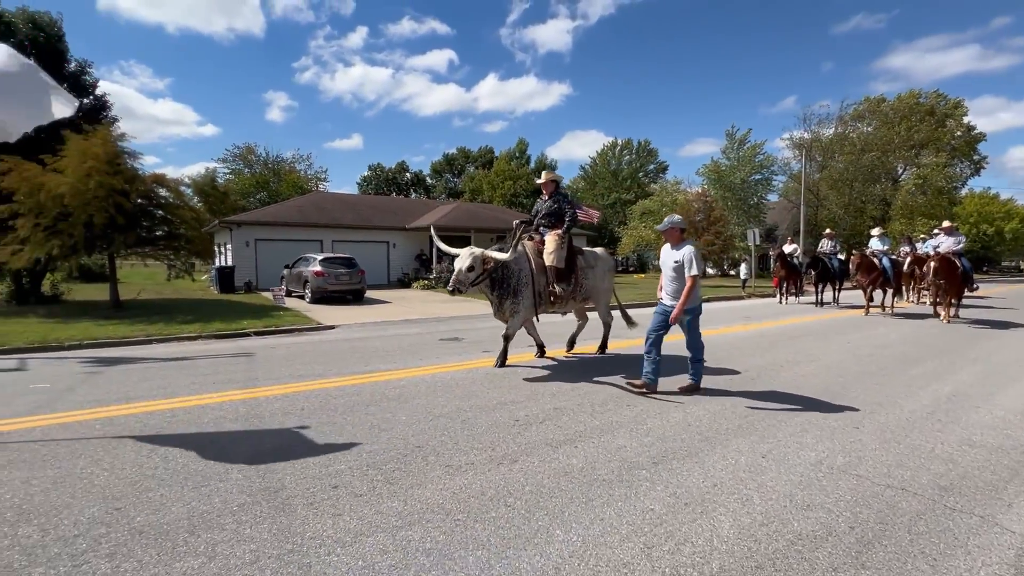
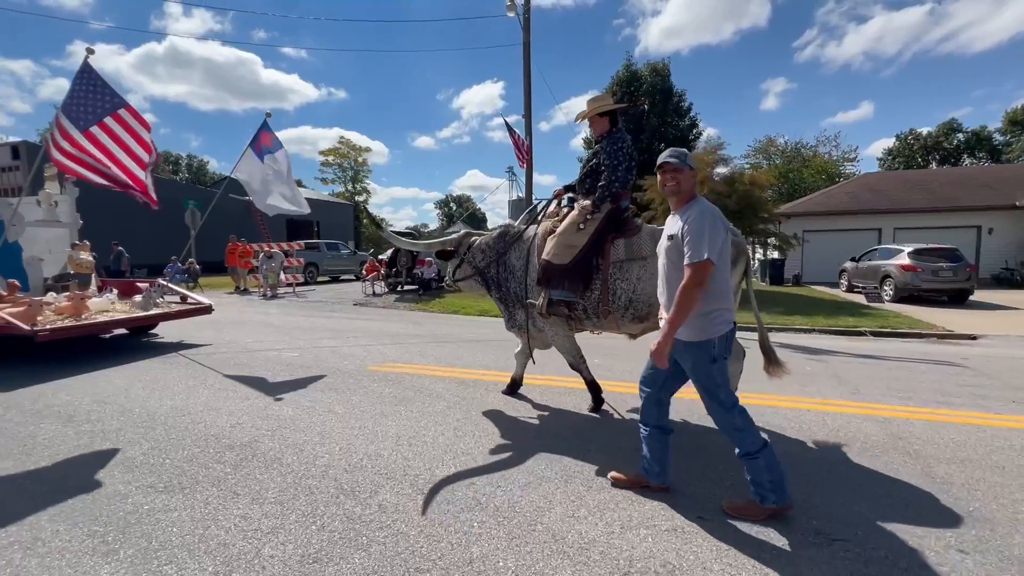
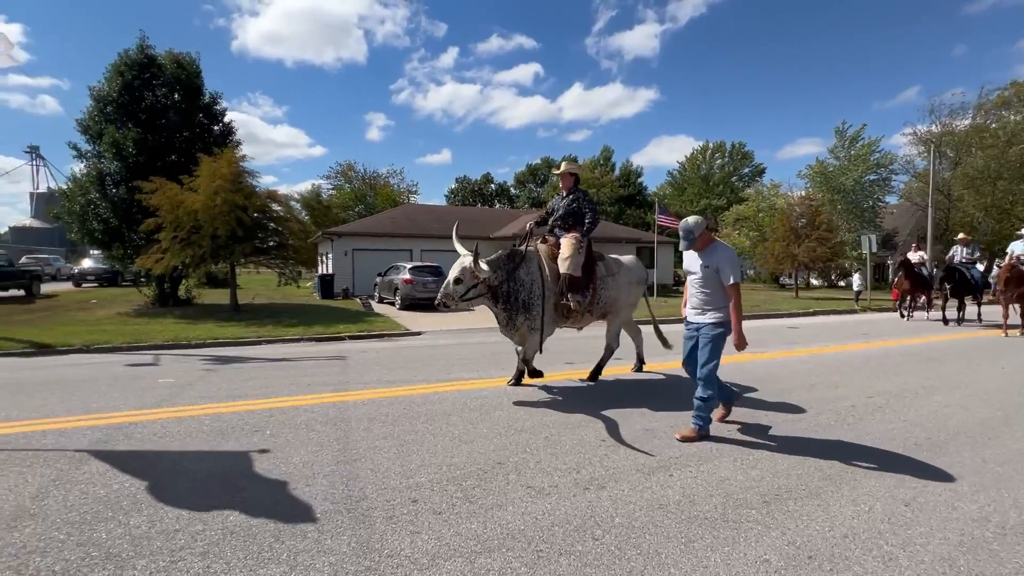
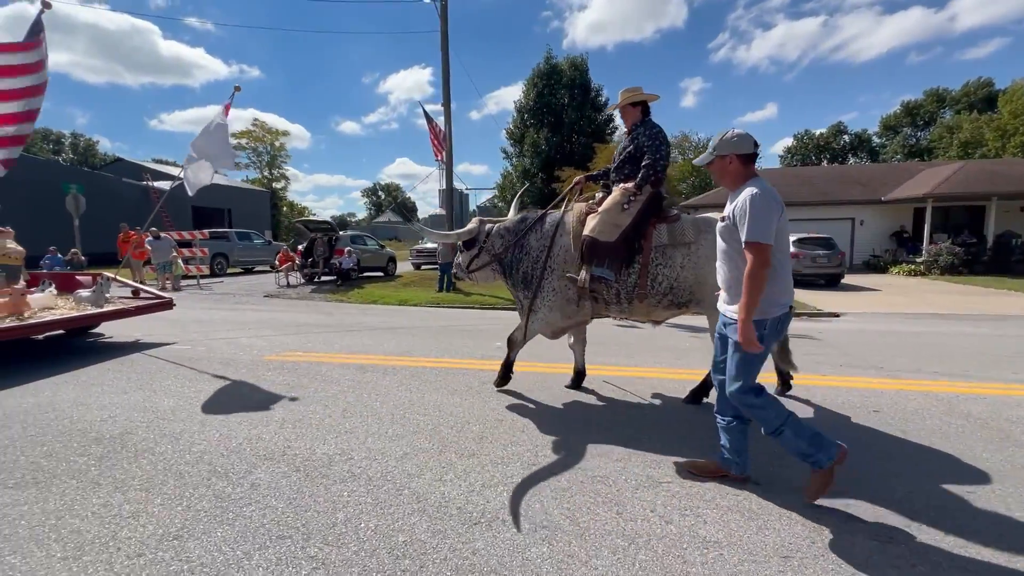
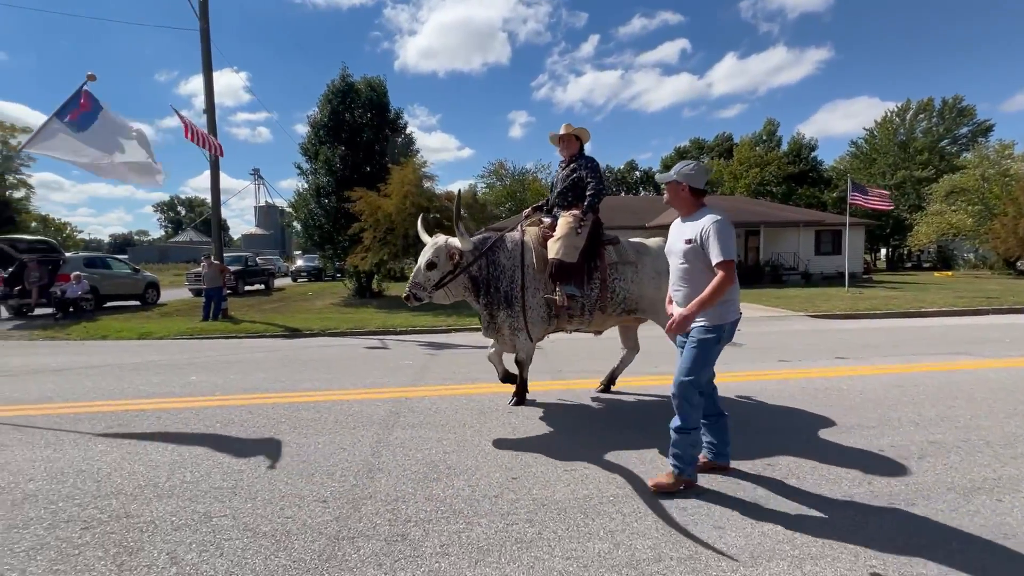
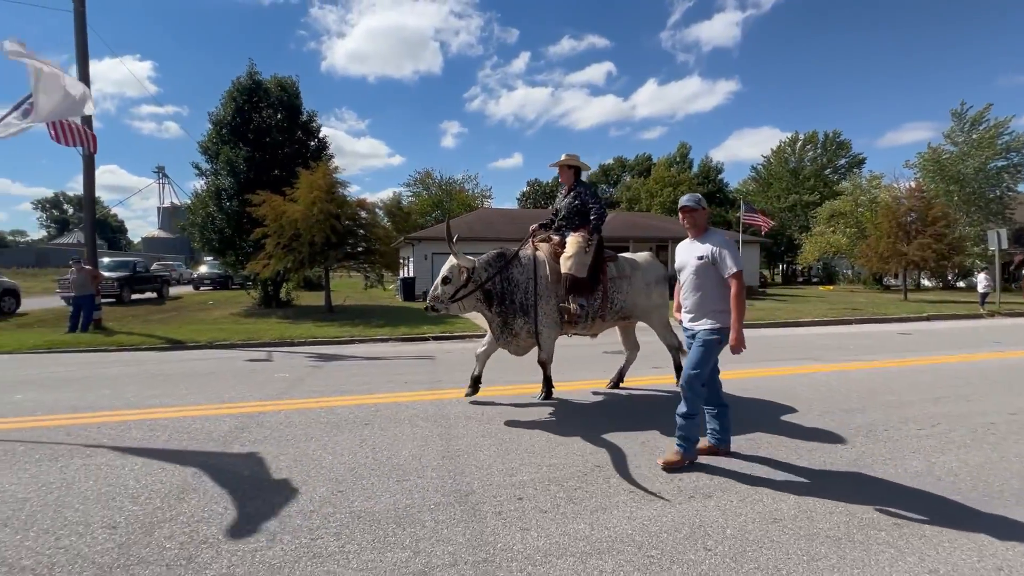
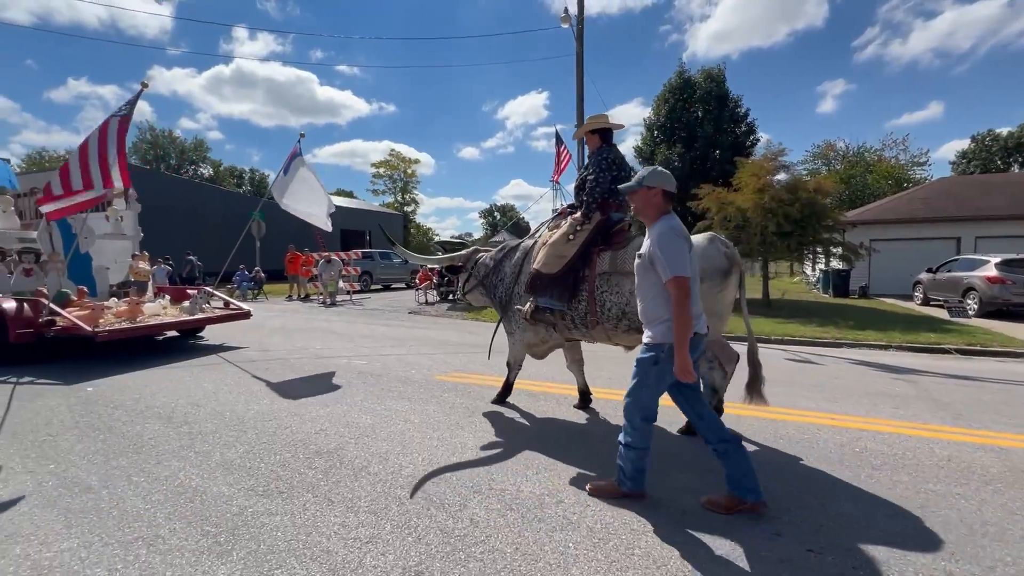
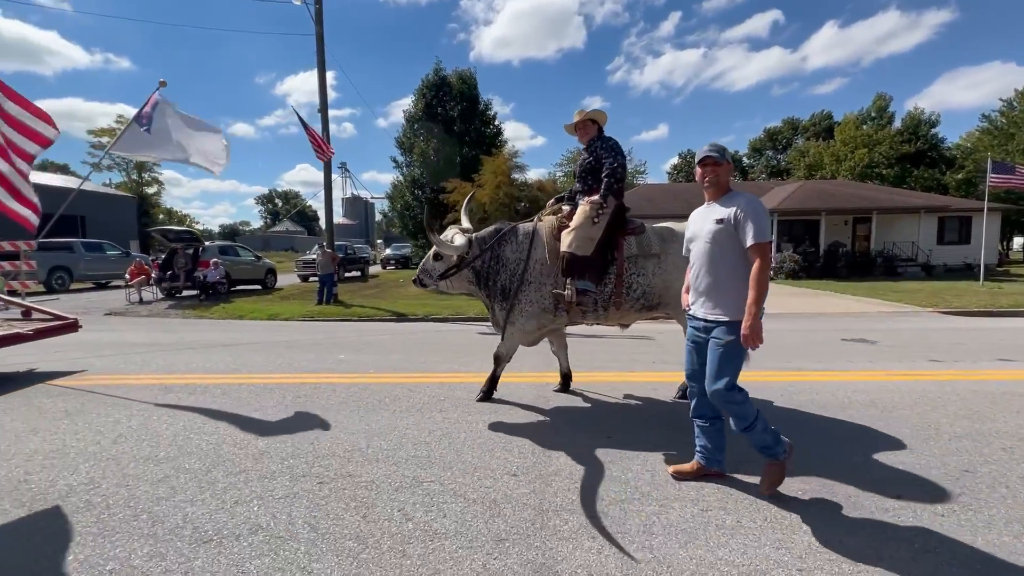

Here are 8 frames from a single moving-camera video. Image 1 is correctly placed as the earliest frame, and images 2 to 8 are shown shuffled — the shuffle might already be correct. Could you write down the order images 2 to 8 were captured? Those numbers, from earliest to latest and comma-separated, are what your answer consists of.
3, 6, 5, 8, 4, 2, 7
